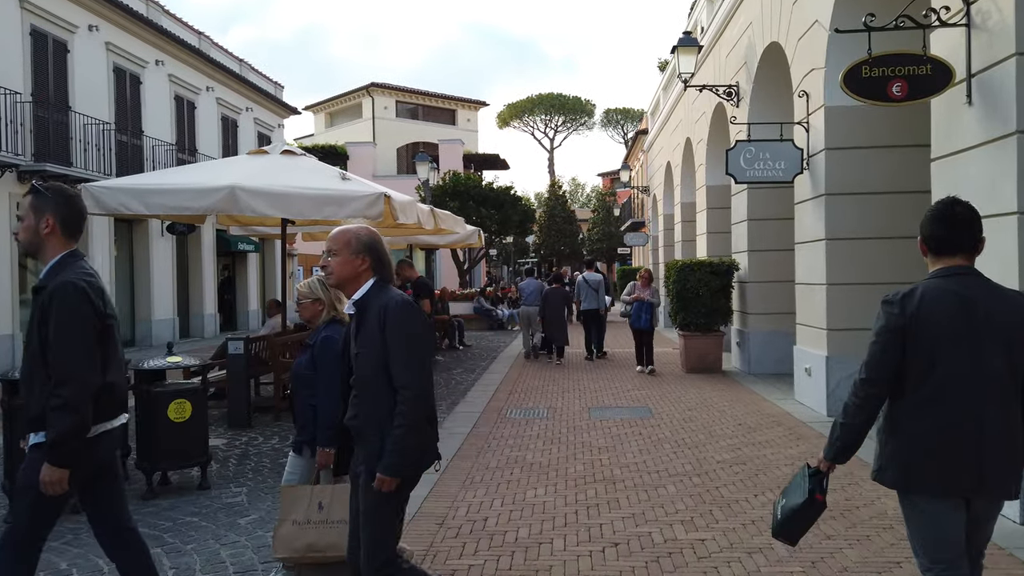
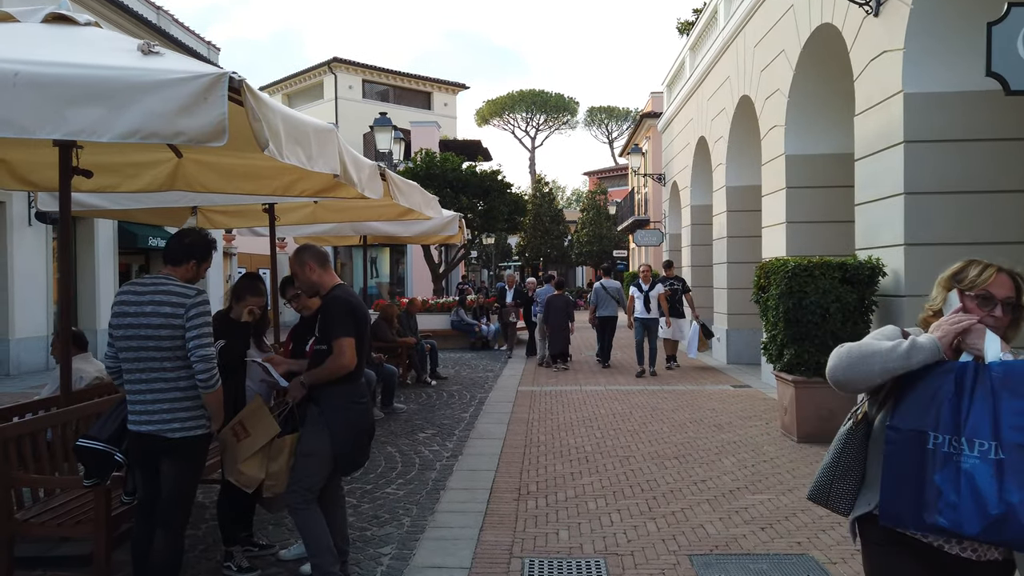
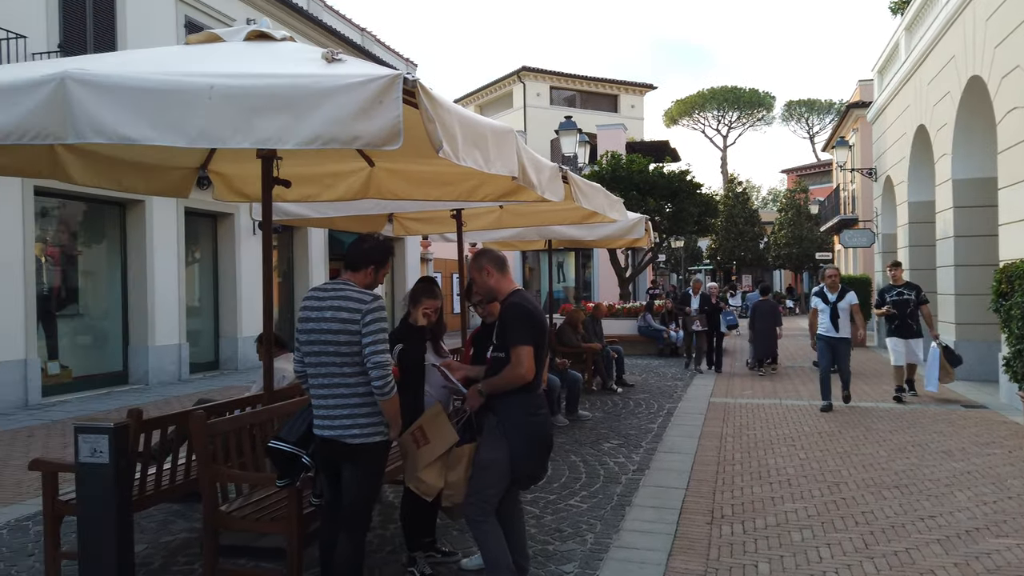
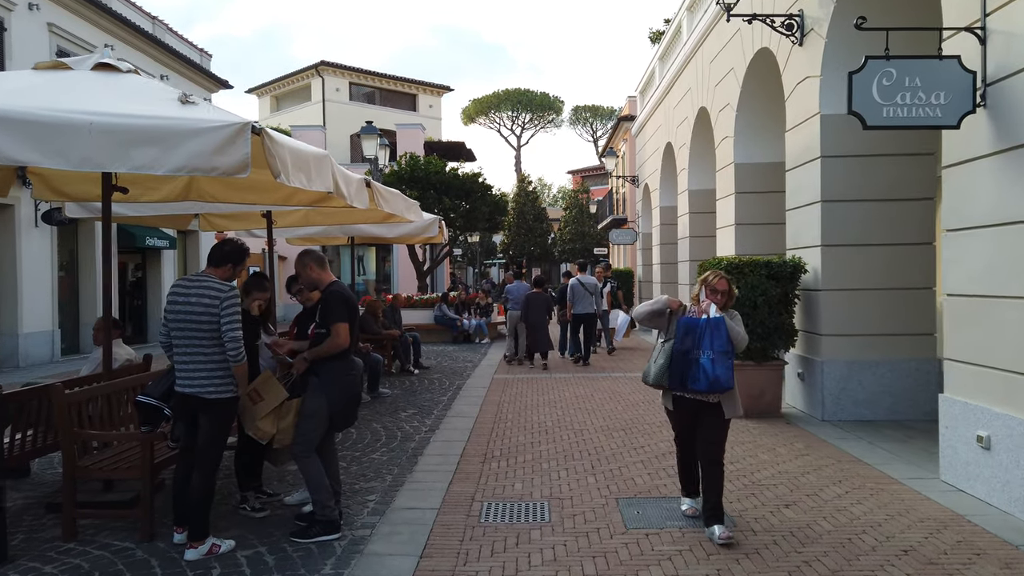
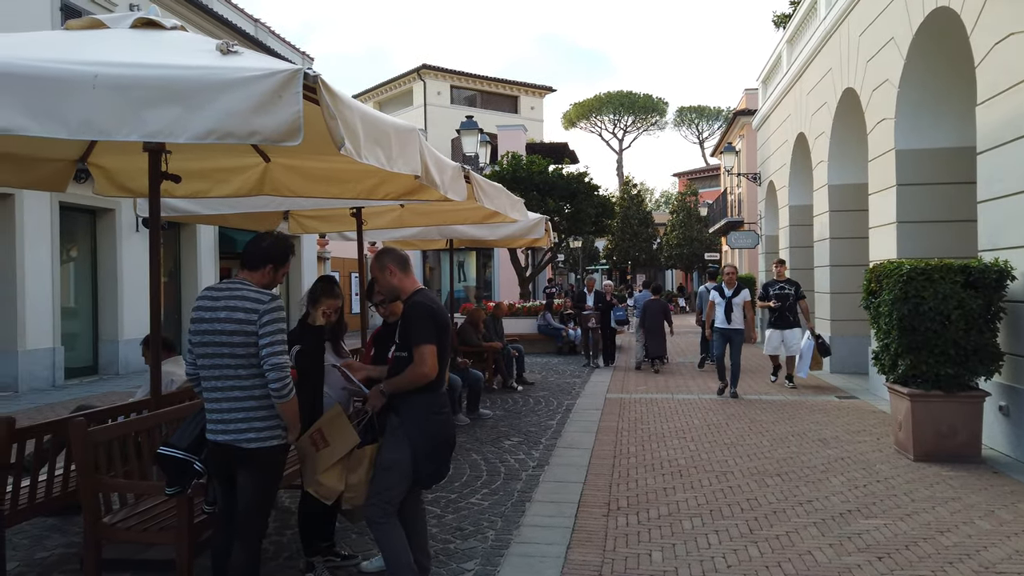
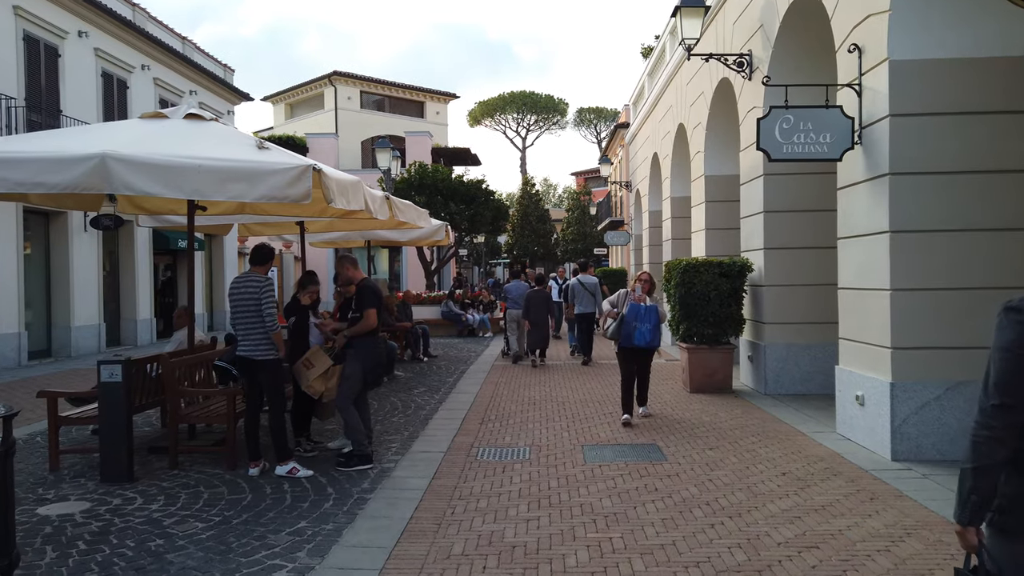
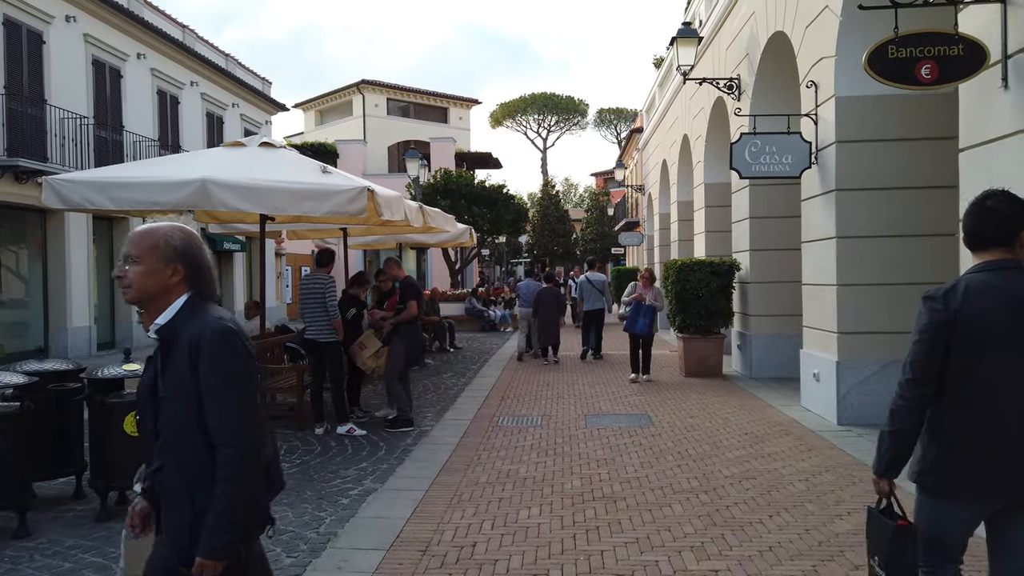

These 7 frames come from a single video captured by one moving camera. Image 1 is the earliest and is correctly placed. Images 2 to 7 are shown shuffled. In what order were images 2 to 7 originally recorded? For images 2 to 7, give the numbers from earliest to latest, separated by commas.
7, 6, 4, 2, 5, 3
